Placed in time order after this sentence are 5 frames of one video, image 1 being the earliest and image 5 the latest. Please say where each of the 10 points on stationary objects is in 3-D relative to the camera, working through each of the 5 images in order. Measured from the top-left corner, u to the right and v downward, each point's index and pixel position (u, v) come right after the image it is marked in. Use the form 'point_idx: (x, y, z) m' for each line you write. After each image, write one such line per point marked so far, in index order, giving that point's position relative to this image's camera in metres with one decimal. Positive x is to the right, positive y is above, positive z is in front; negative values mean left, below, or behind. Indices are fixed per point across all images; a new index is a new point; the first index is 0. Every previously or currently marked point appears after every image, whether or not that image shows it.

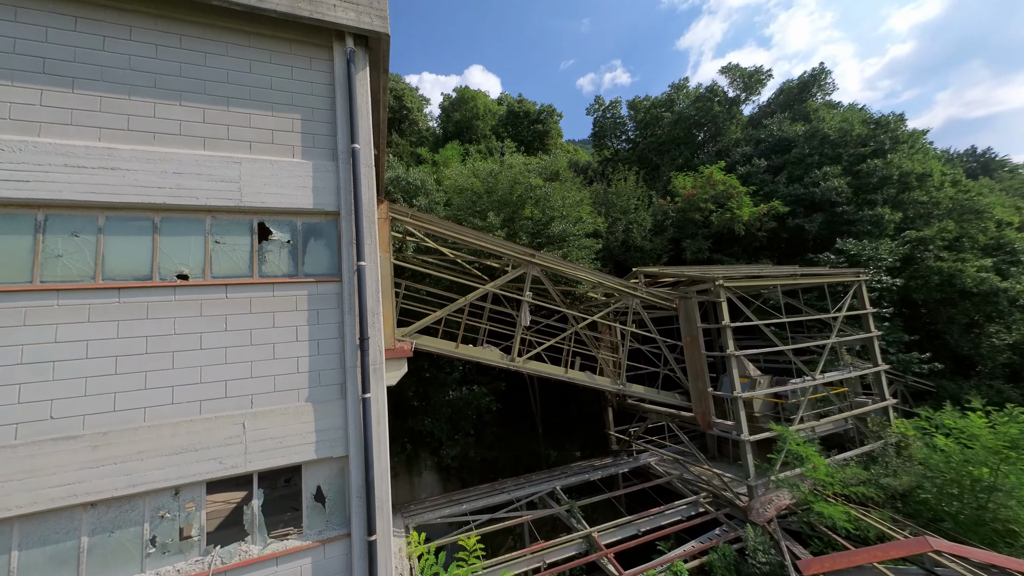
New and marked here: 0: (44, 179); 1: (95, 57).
0: (-4.0, +0.9, +3.1) m
1: (-3.9, +2.2, +3.4) m
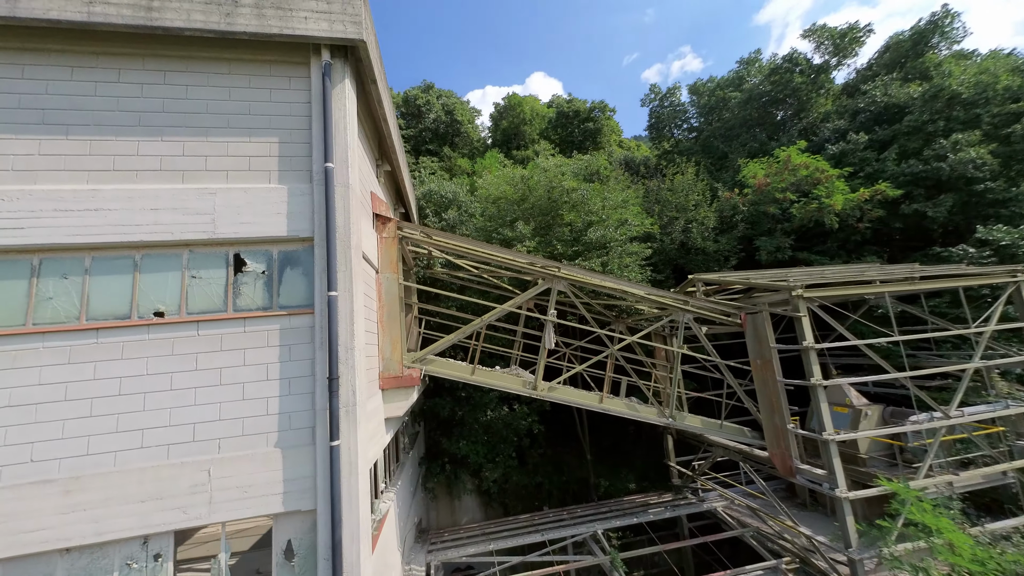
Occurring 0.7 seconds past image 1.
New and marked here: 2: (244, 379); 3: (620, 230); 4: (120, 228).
0: (-4.2, +0.6, +3.2) m
1: (-4.1, +1.8, +3.5) m
2: (-2.4, -0.8, +3.3) m
3: (+2.5, +1.4, +8.4) m
4: (-3.6, +0.6, +3.3) m
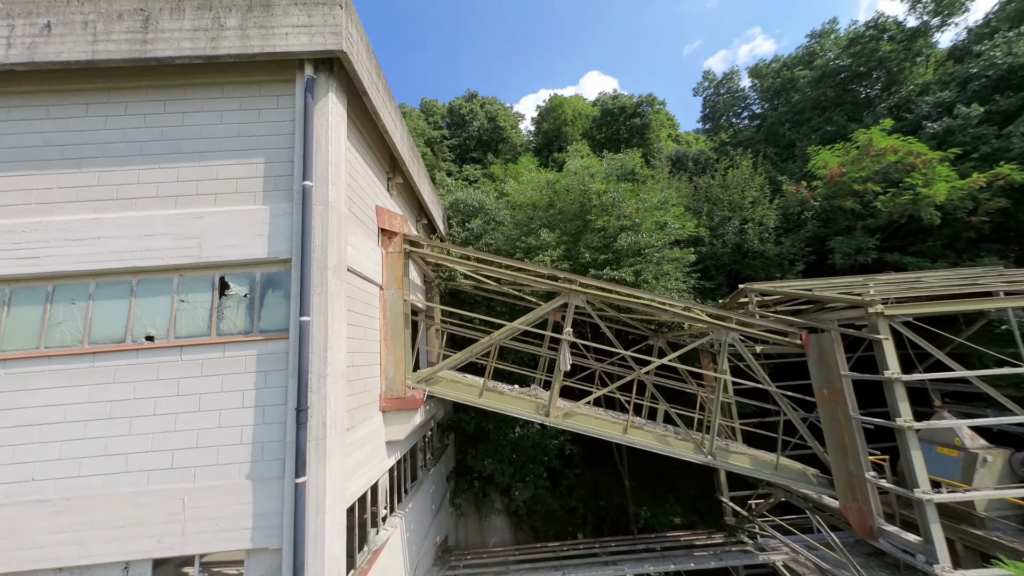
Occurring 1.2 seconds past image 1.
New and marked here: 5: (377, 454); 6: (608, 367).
0: (-4.4, +0.3, +3.4) m
1: (-4.2, +1.5, +3.7) m
2: (-2.6, -1.1, +3.2) m
3: (+3.0, +1.1, +7.5) m
4: (-3.8, +0.3, +3.4) m
5: (-1.7, -2.0, +4.5) m
6: (+1.9, -1.4, +6.8) m
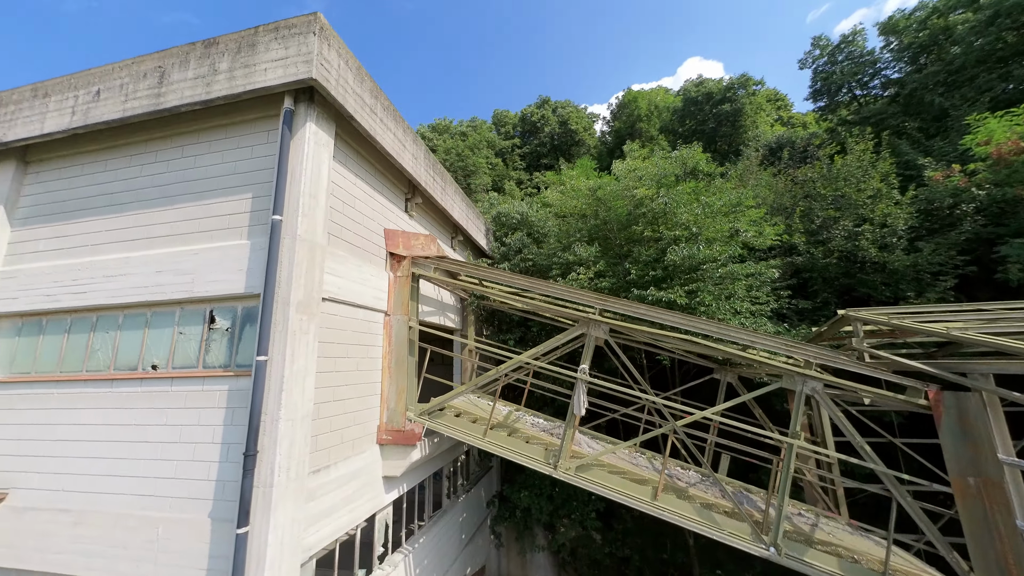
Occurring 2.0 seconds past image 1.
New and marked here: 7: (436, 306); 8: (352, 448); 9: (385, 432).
0: (-4.6, 0.0, +3.9) m
1: (-4.4, +1.2, +4.2) m
2: (-2.9, -1.4, +3.3) m
3: (+3.6, +0.7, +6.1) m
4: (-4.0, 0.0, +3.8) m
5: (-1.7, -2.4, +4.3) m
6: (+2.3, -1.8, +5.7) m
7: (-1.3, -0.4, +6.4) m
8: (-1.8, -1.8, +4.1) m
9: (-1.6, -1.8, +4.6) m
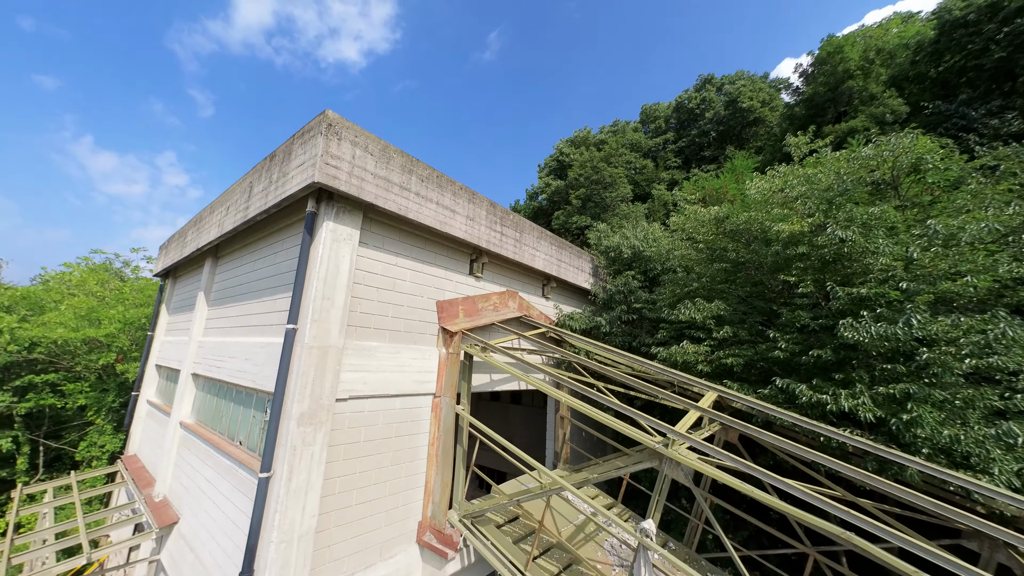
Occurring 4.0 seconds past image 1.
0: (-4.0, -1.1, +5.0) m
1: (-3.7, +0.2, +5.1) m
2: (-2.7, -2.4, +3.7) m
3: (+4.3, -0.2, +3.3) m
4: (-3.5, -1.1, +4.6) m
5: (-1.2, -3.4, +4.0) m
6: (+3.0, -2.8, +3.5) m
7: (0.0, -1.4, +5.8) m
8: (-1.4, -2.8, +3.8) m
9: (-1.0, -2.8, +4.2) m
